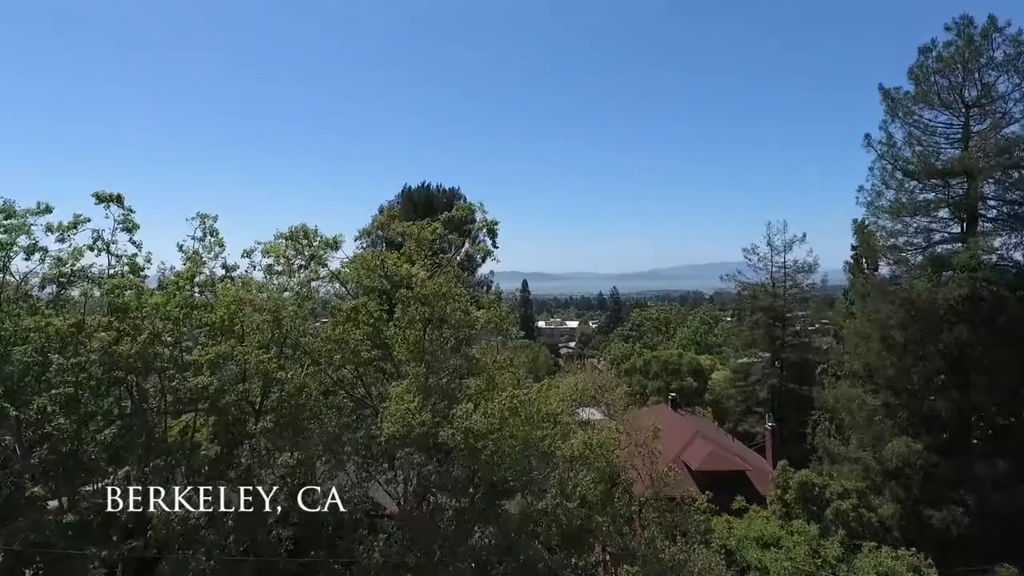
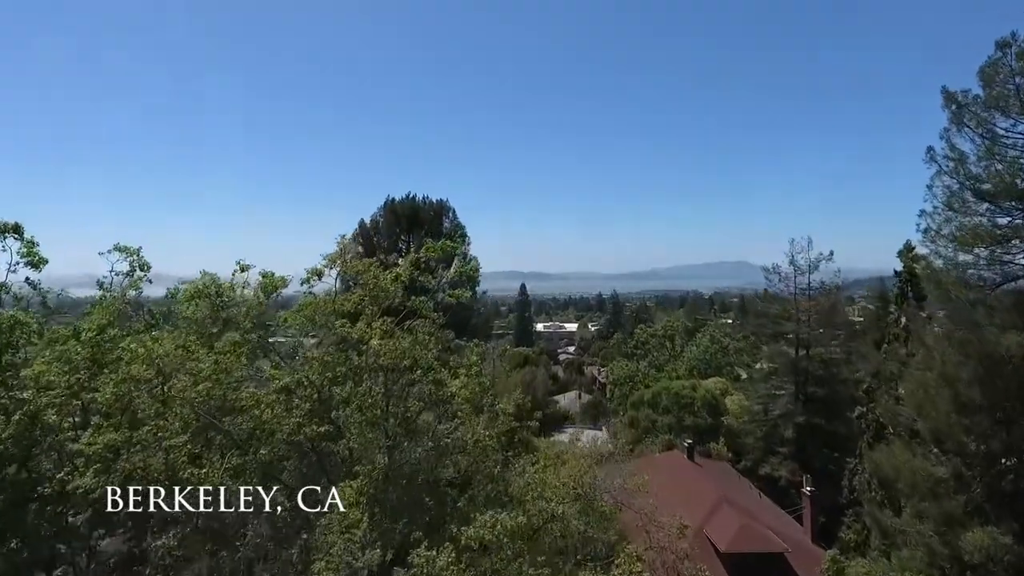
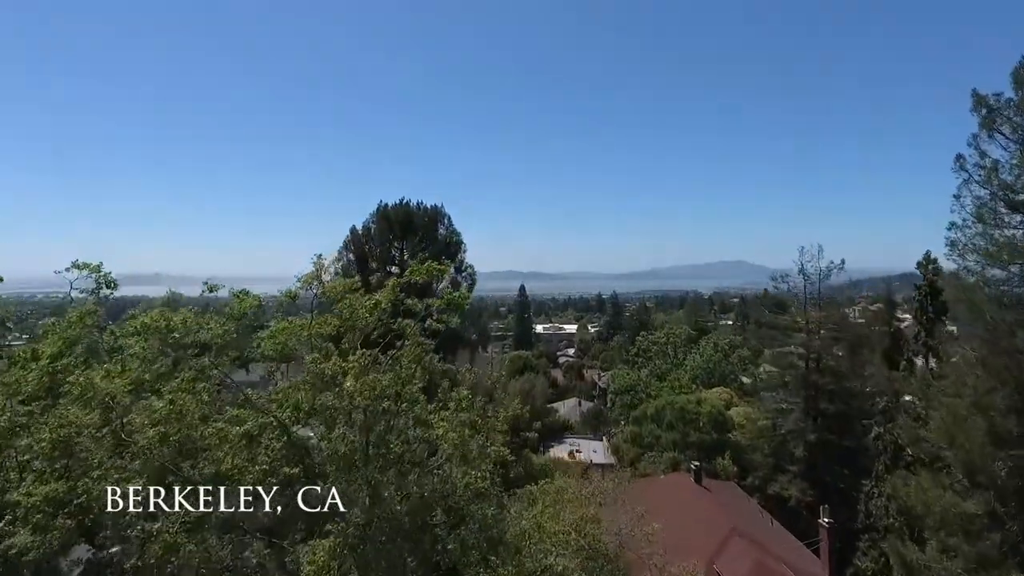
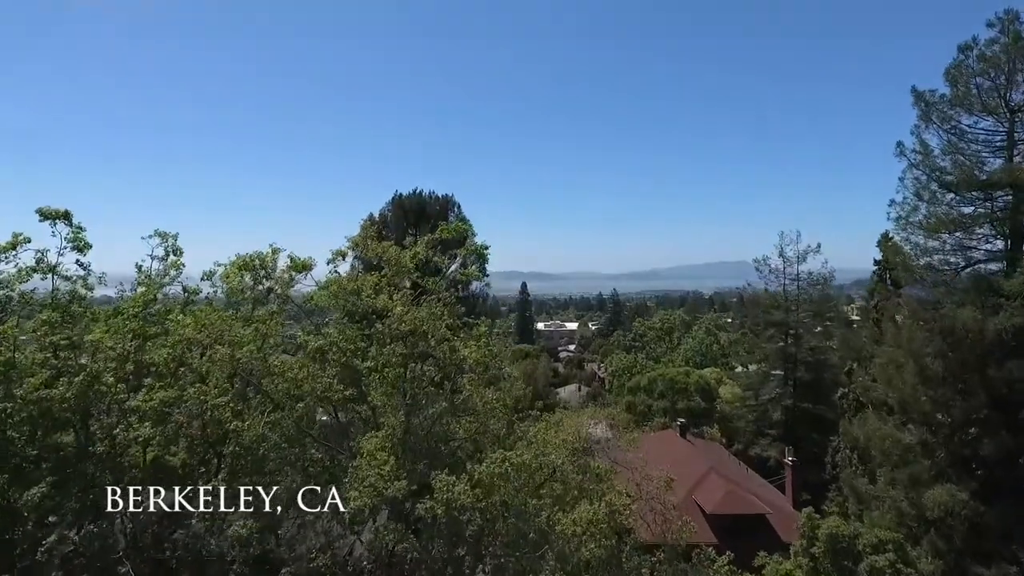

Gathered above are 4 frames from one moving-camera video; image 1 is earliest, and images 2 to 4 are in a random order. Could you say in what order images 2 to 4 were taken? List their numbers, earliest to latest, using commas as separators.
4, 2, 3
